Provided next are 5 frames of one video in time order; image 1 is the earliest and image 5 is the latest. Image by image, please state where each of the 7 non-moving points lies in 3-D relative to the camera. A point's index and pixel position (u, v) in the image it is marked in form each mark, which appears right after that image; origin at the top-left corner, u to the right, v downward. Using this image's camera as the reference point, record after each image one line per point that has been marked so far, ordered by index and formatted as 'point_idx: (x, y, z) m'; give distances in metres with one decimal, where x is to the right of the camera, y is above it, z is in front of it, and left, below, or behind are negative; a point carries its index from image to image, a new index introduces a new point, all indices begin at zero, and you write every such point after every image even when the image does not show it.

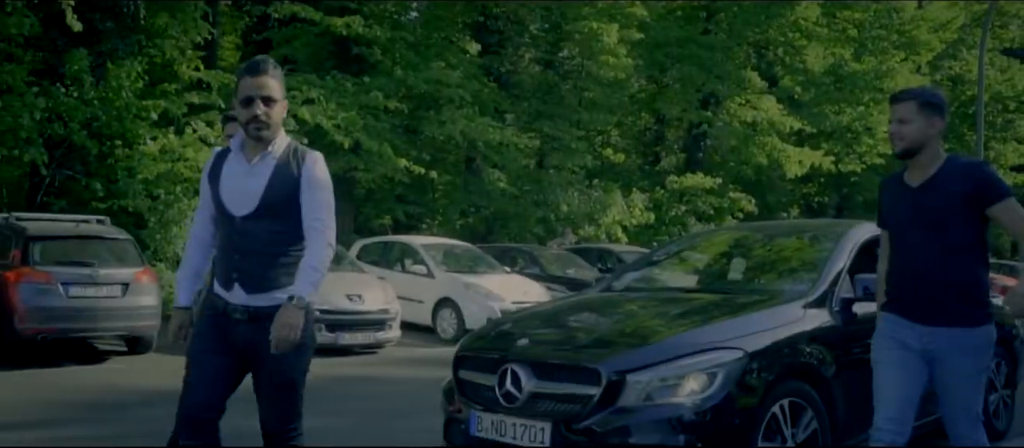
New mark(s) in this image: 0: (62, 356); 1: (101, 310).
0: (-4.2, -1.3, +11.9) m
1: (-3.6, -0.8, +11.1) m
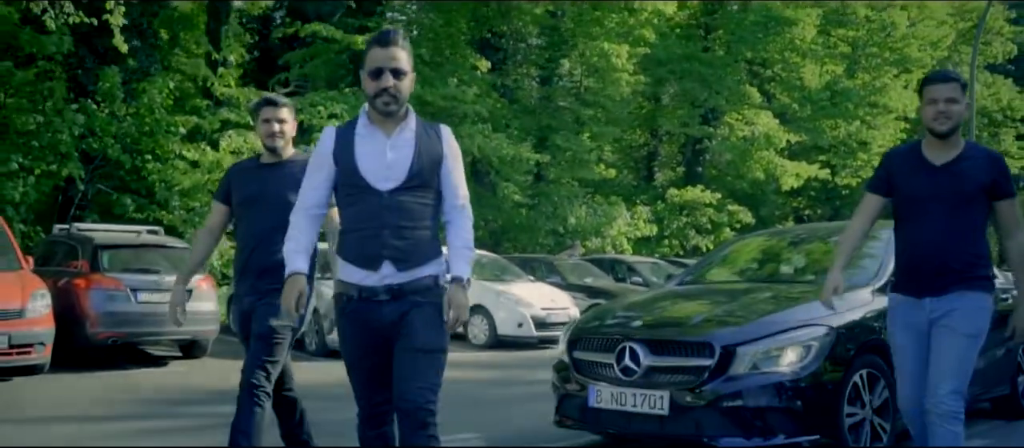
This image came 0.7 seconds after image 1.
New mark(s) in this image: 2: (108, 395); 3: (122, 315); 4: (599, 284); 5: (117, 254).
0: (-3.9, -1.4, +12.6) m
1: (-3.2, -0.9, +11.8) m
2: (-3.4, -1.5, +10.8) m
3: (-3.6, -0.8, +11.5) m
4: (+1.2, -0.9, +17.9) m
5: (-3.7, -0.3, +11.8) m
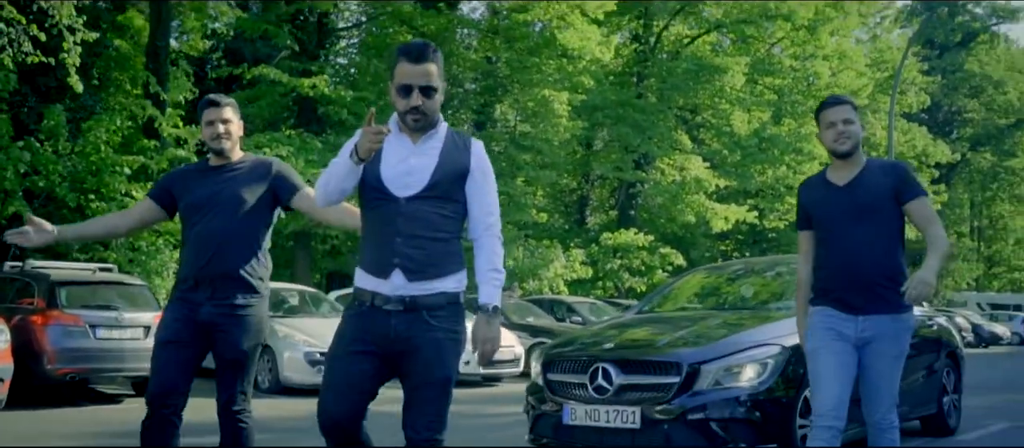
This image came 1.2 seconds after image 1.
0: (-4.4, -1.8, +12.8) m
1: (-3.7, -1.2, +12.0) m
2: (-3.8, -1.8, +10.9) m
3: (-4.0, -1.2, +11.7) m
4: (+0.4, -1.4, +18.3) m
5: (-4.2, -0.7, +12.0) m
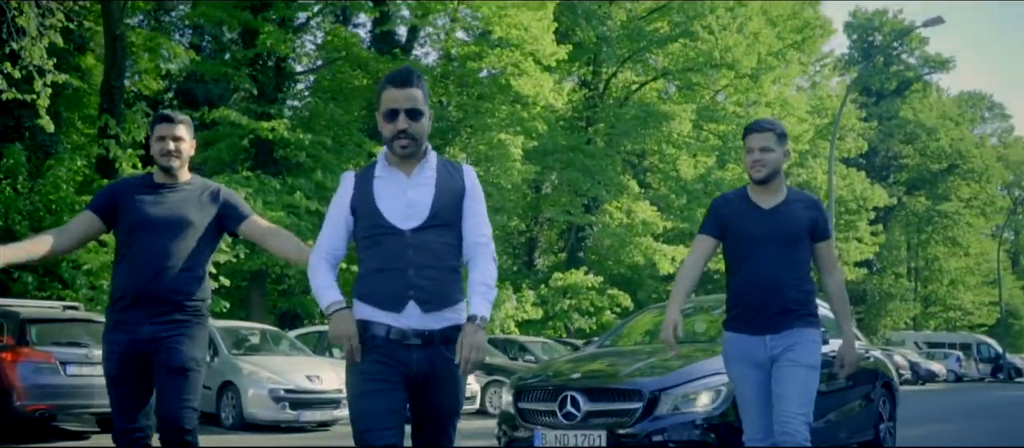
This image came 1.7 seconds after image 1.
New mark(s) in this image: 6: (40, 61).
0: (-4.8, -2.2, +13.0) m
1: (-4.1, -1.6, +12.3) m
2: (-4.2, -2.1, +11.2) m
3: (-4.4, -1.6, +12.0) m
4: (-0.3, -2.1, +18.8) m
5: (-4.6, -1.0, +12.3) m
6: (-5.9, +2.0, +15.9) m
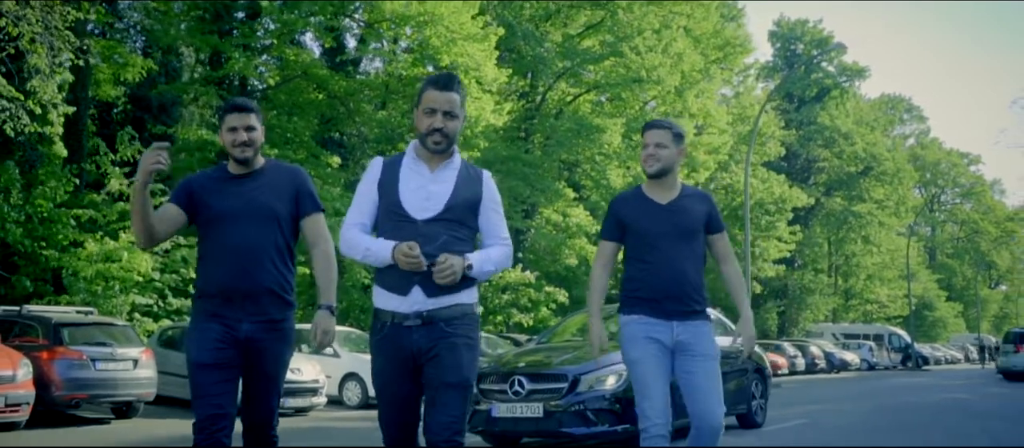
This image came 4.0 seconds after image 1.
0: (-5.4, -2.4, +15.3) m
1: (-4.6, -1.8, +14.6) m
2: (-4.7, -2.3, +13.5) m
3: (-4.9, -1.8, +14.2) m
4: (-1.2, -2.2, +21.3) m
5: (-5.1, -1.2, +14.6) m
6: (-6.6, +1.8, +18.1) m
